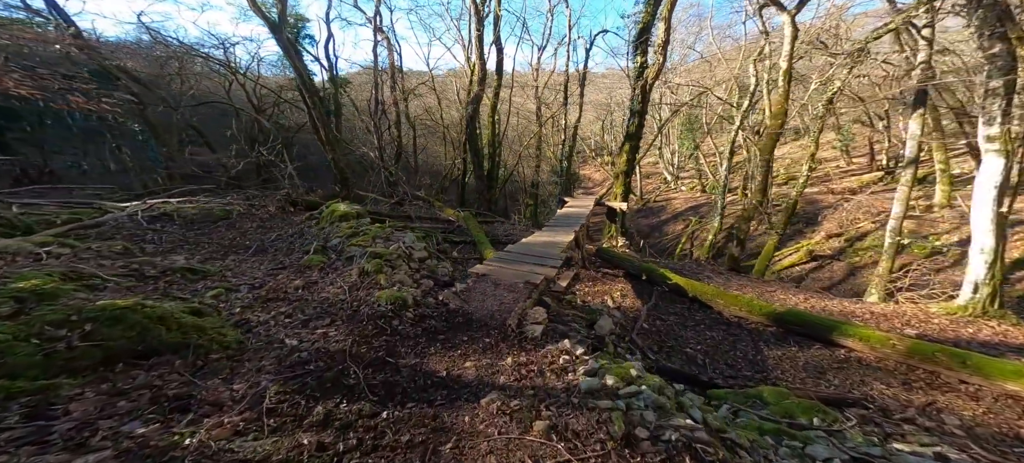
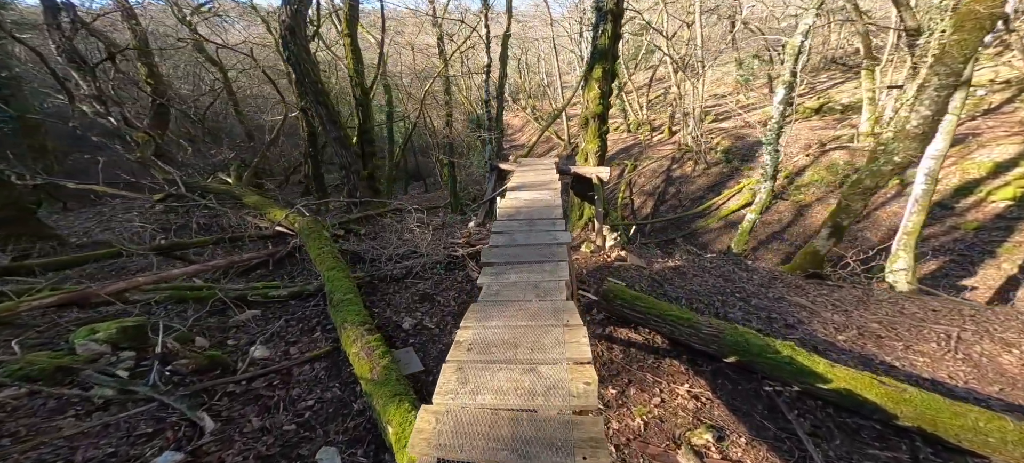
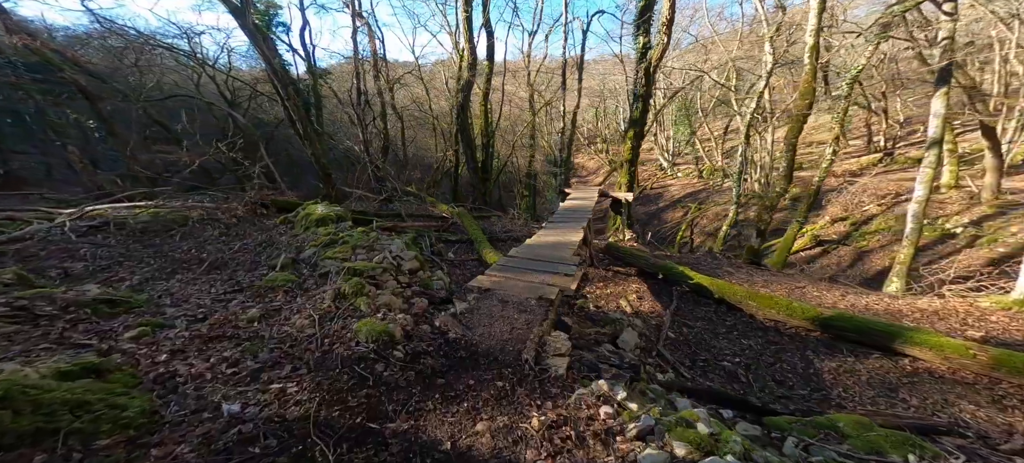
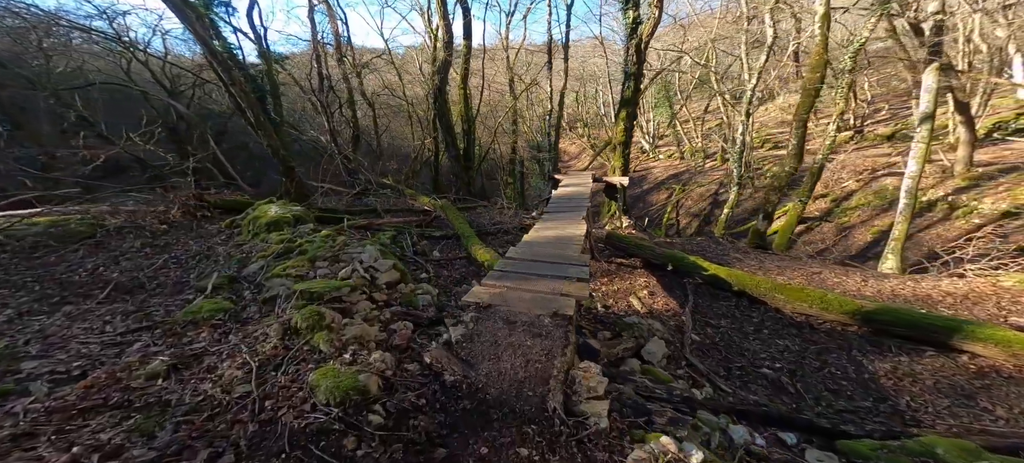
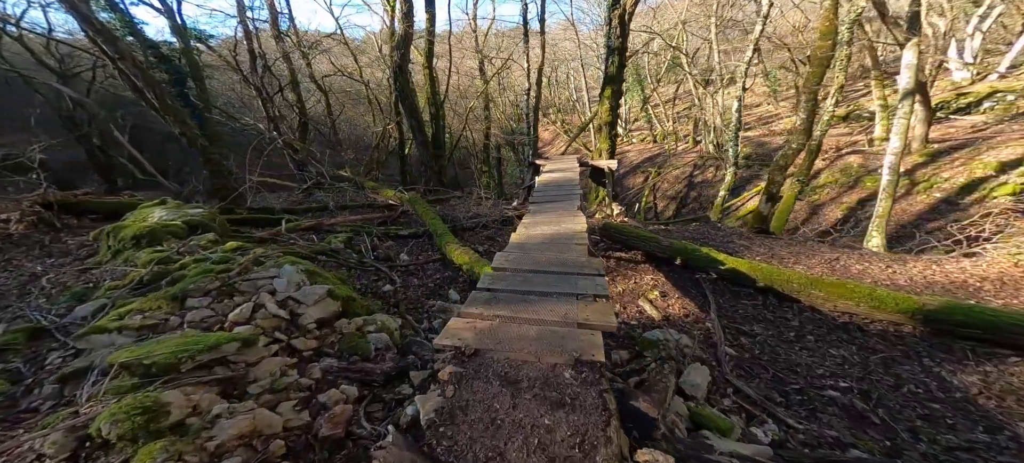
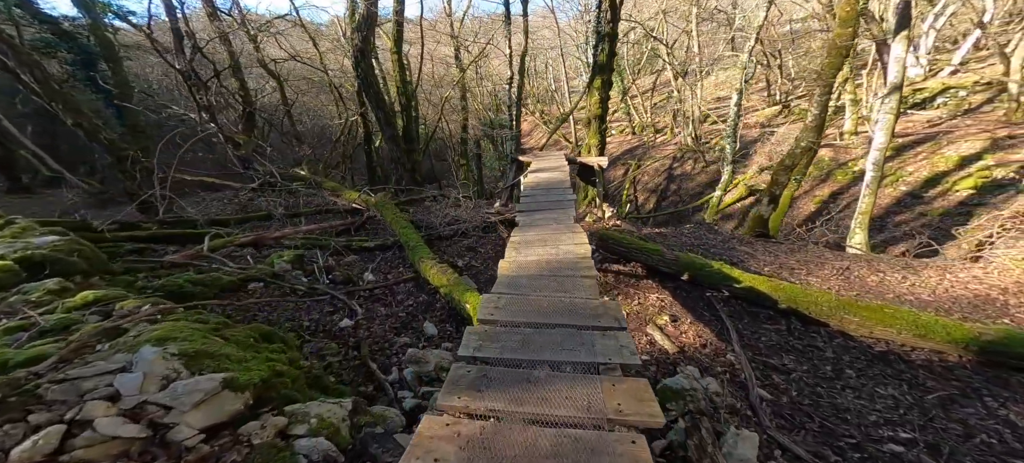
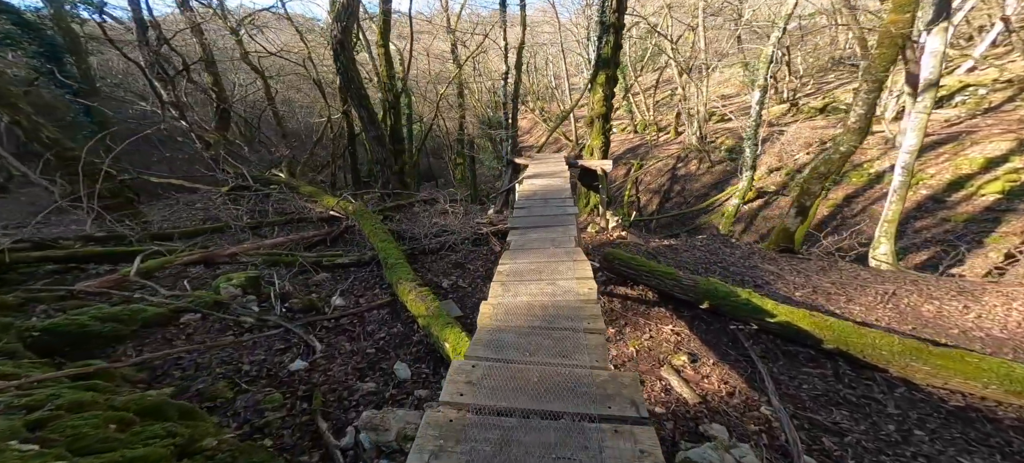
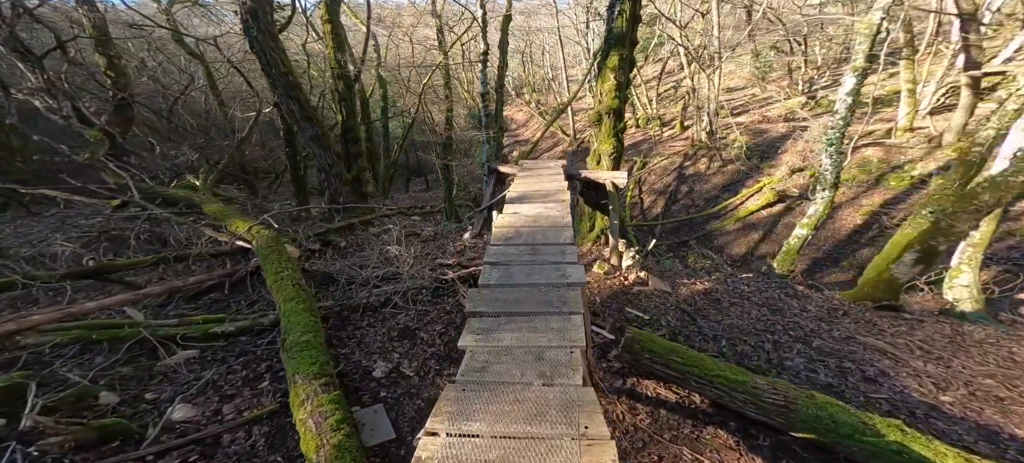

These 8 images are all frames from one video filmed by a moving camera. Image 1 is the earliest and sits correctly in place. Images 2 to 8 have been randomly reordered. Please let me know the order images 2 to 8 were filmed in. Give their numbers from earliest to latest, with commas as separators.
3, 4, 5, 6, 7, 2, 8
